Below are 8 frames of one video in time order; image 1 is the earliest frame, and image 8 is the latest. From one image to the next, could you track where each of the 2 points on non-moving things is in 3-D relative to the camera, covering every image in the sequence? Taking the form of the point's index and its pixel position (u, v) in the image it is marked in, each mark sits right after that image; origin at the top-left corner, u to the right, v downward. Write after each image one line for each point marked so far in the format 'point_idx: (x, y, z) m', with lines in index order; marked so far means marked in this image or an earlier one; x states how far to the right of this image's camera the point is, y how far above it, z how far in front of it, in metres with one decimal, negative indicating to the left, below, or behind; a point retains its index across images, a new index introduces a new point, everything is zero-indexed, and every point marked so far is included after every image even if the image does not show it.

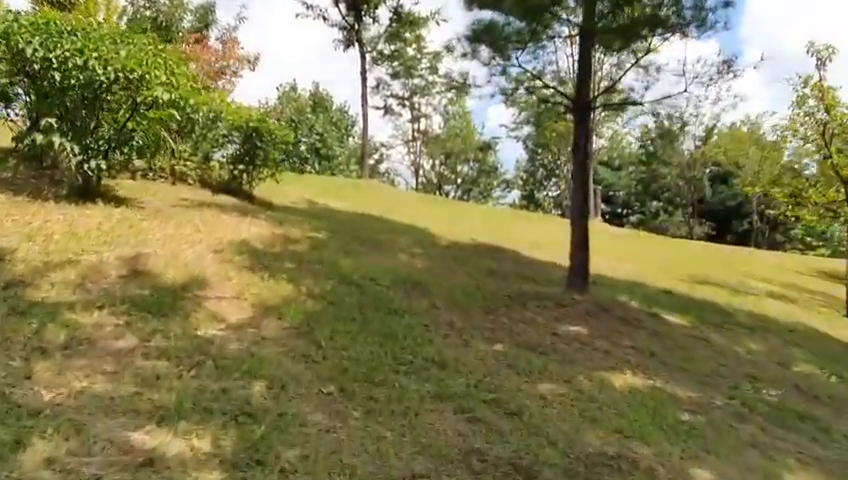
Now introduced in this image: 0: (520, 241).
0: (+2.2, 0.0, +13.9) m
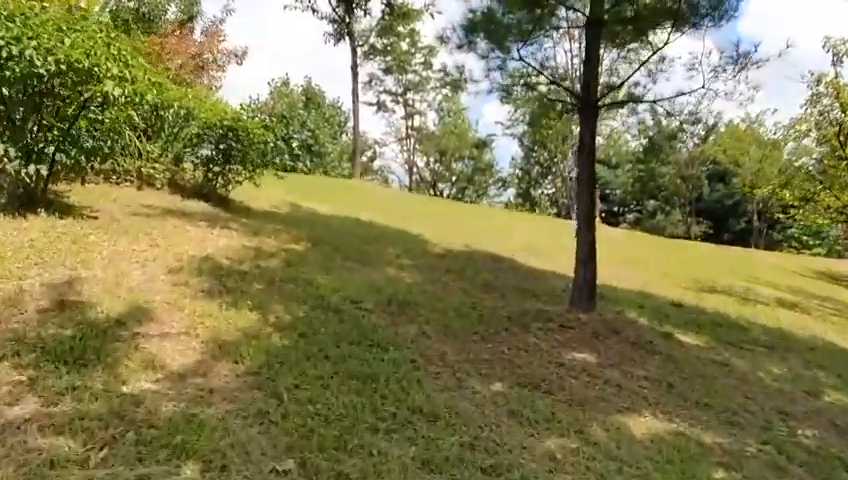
0: (+2.0, -0.1, +13.1) m
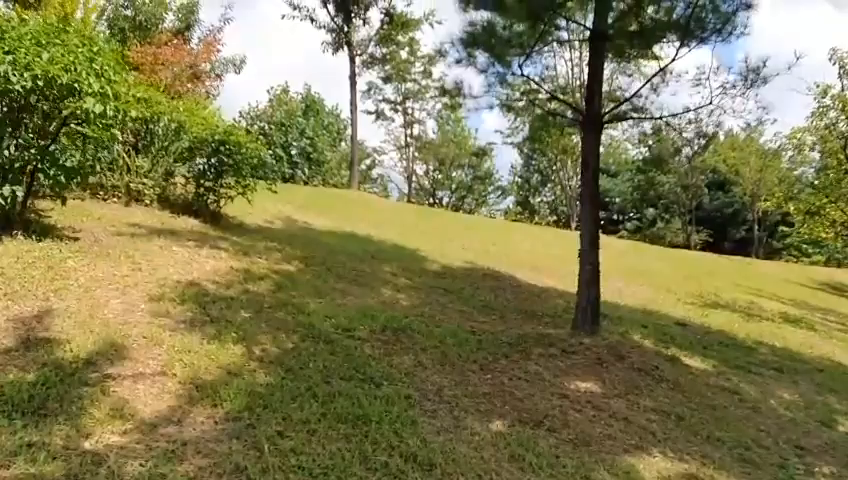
0: (+2.0, -0.4, +12.9) m
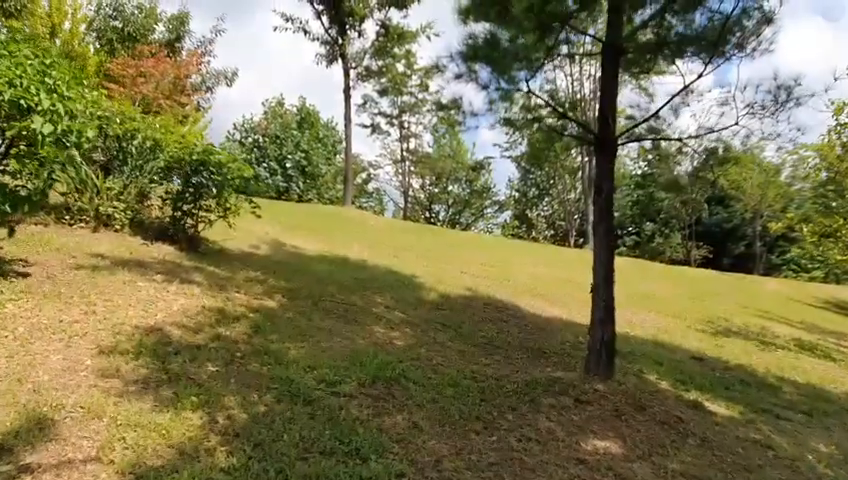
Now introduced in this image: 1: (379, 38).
0: (+1.9, -0.9, +12.2) m
1: (-1.5, +6.7, +19.7) m
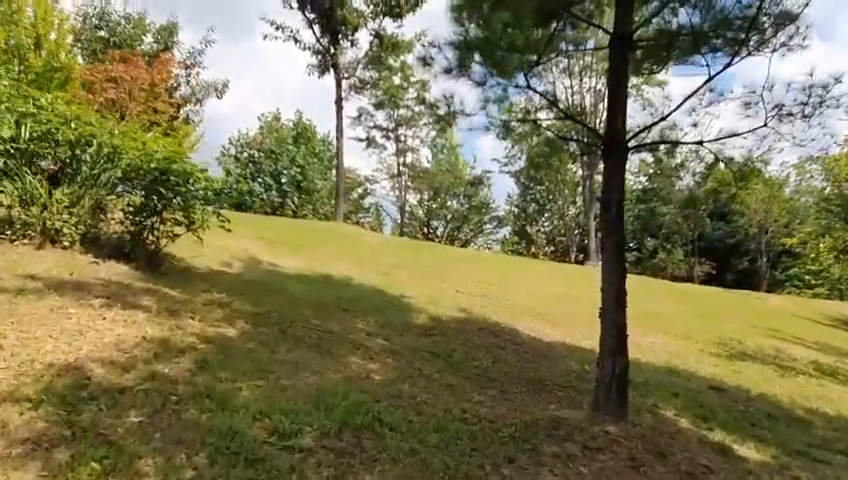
0: (+1.8, -1.2, +11.4) m
1: (-1.6, +6.2, +19.1) m
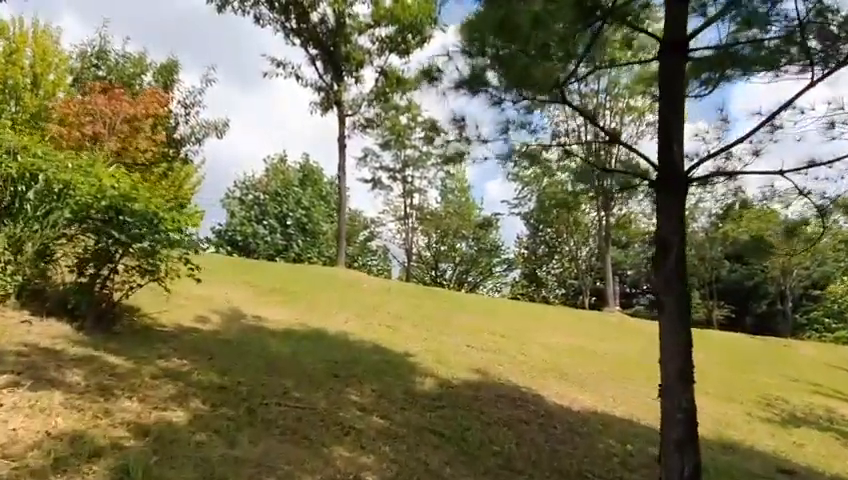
0: (+1.9, -2.0, +10.0) m
1: (-1.4, +4.8, +18.3) m
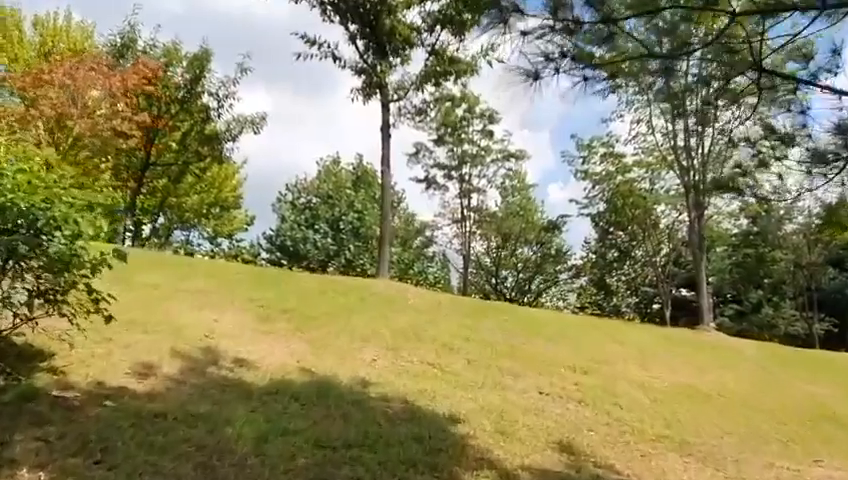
0: (+2.6, -2.1, +7.2) m
1: (+0.1, +4.7, +15.9) m
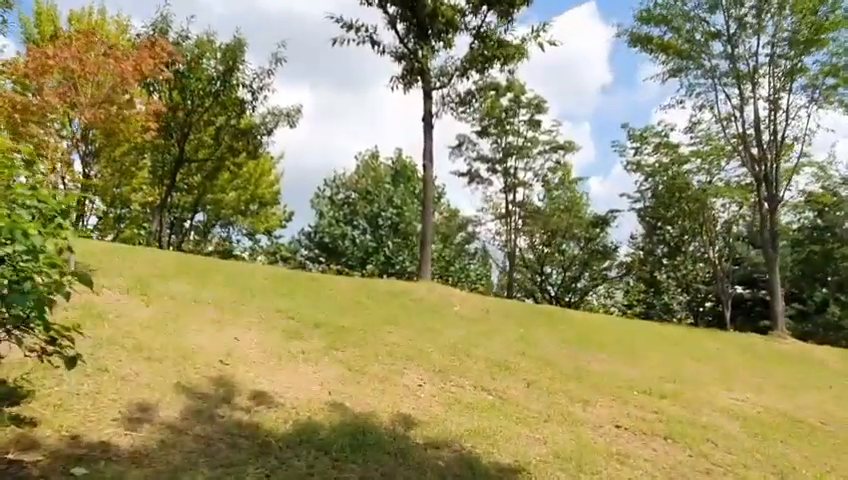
0: (+3.1, -2.1, +6.0) m
1: (+1.2, +4.7, +14.7) m
